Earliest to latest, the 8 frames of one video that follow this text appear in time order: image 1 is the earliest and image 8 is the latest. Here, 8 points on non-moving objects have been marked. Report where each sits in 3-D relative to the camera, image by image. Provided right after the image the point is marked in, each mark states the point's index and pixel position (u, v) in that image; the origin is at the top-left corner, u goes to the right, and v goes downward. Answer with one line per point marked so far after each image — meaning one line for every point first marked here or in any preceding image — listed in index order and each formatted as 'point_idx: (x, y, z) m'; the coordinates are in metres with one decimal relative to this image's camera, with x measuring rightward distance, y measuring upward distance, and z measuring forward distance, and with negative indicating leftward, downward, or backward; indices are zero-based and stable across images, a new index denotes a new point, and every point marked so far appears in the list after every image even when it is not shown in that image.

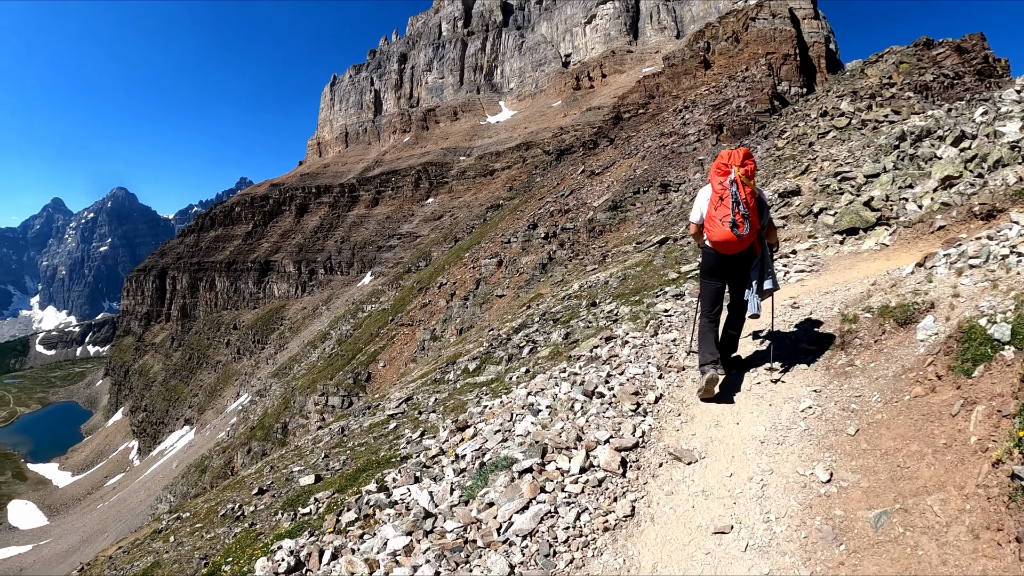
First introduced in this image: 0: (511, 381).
0: (0.0, -2.1, +16.1) m
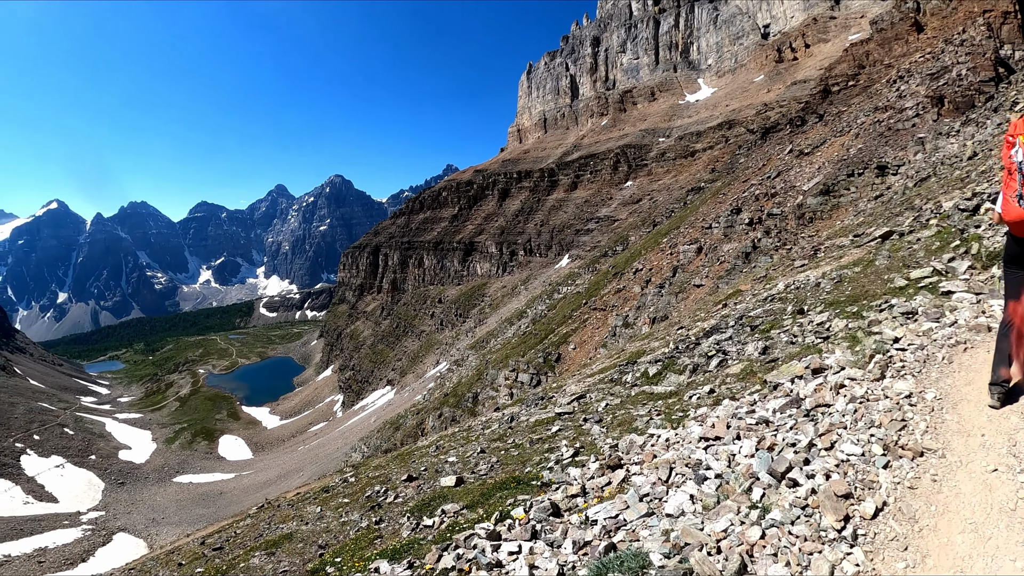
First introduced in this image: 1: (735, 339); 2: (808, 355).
0: (+3.4, -2.2, +14.2) m
1: (+5.3, -1.2, +17.7) m
2: (+4.7, -1.1, +11.7) m
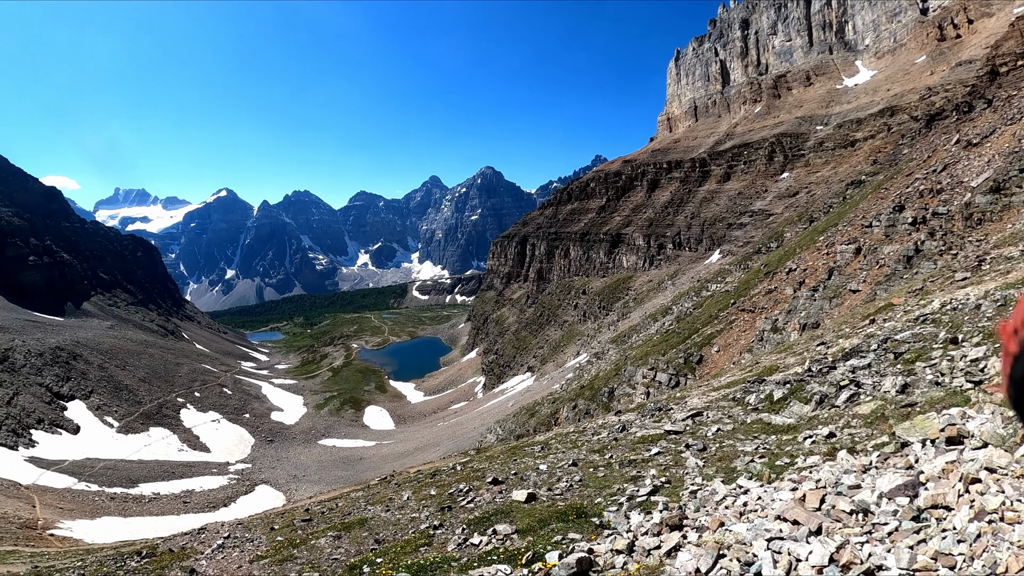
0: (+4.5, -2.6, +11.9) m
1: (+7.2, -1.6, +14.8) m
2: (+5.4, -1.5, +9.1) m
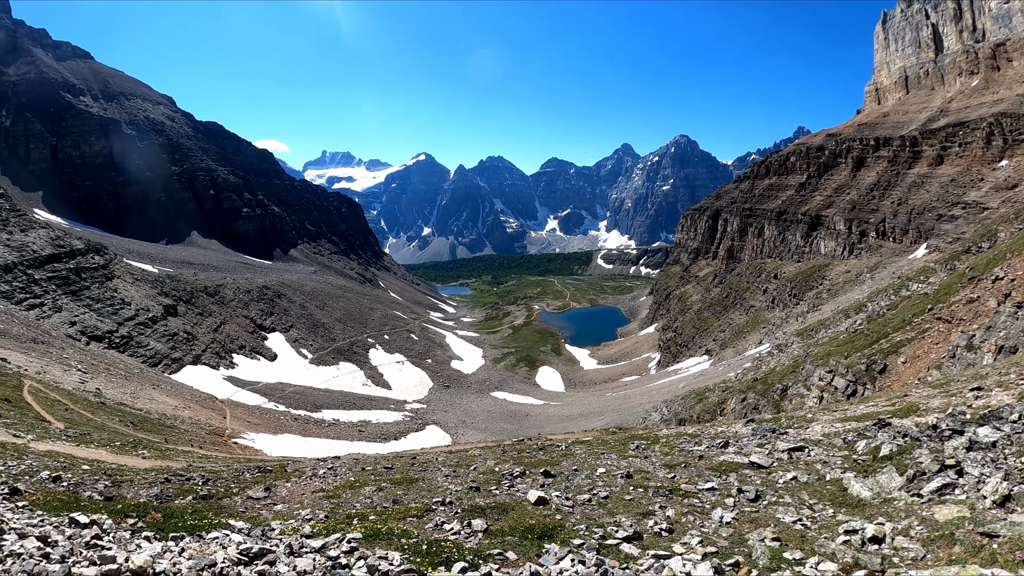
0: (+3.8, -3.2, +9.1) m
1: (+7.3, -2.4, +11.2) m
2: (+4.1, -2.3, +6.1) m
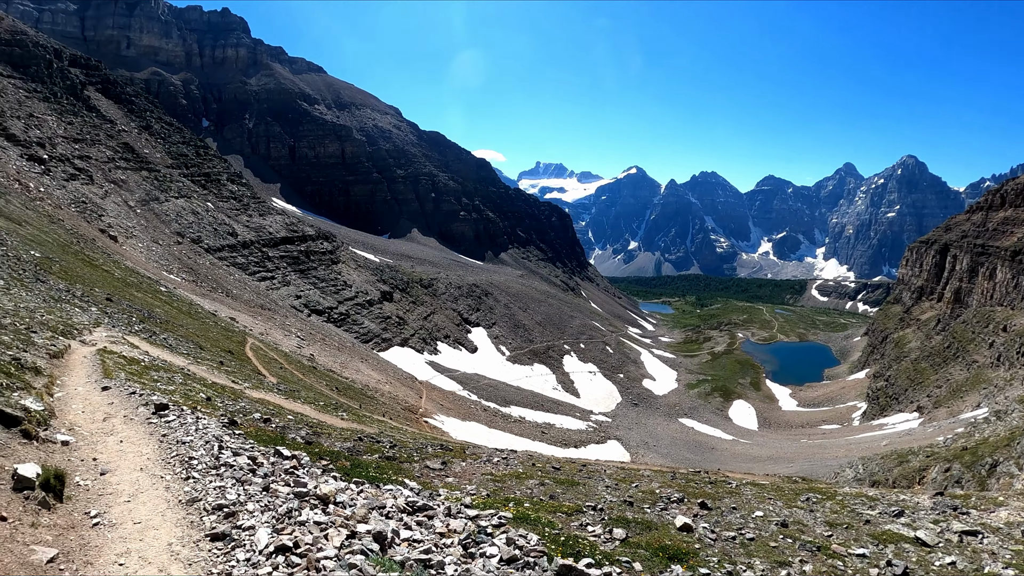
0: (+4.6, -3.9, +8.3) m
1: (+8.6, -3.6, +9.4) m
2: (+4.1, -3.0, +5.4) m
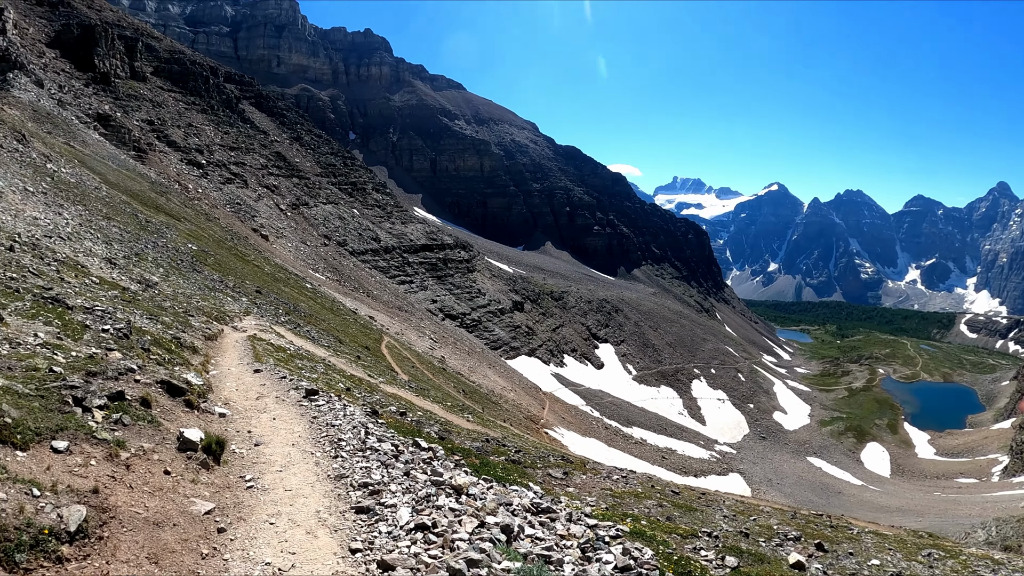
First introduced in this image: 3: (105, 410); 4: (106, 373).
0: (+5.9, -4.3, +7.9) m
1: (+9.9, -4.3, +8.5) m
2: (+5.1, -3.2, +5.1) m
3: (-5.6, -1.8, +10.7) m
4: (-6.4, -1.5, +12.2) m
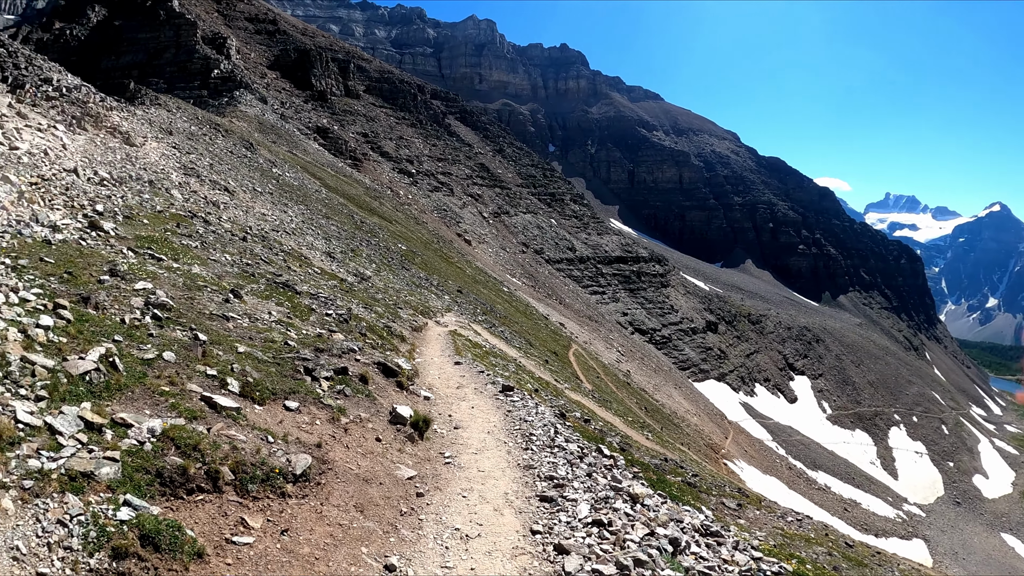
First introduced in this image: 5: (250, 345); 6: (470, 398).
0: (+7.5, -4.8, +6.5) m
1: (+11.6, -5.1, +6.1) m
2: (+6.2, -3.5, +3.9) m
3: (-2.9, -1.5, +11.8) m
4: (-3.3, -1.1, +13.4) m
5: (-4.1, -0.9, +11.5) m
6: (-1.1, -2.4, +15.9) m
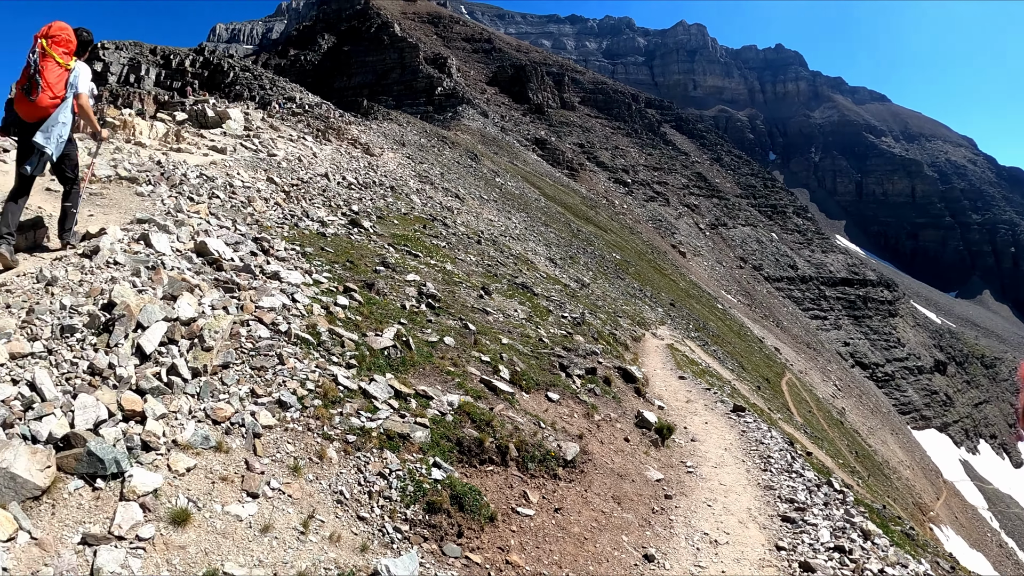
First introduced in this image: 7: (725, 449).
0: (+9.4, -5.3, +4.3) m
1: (+13.2, -5.8, +2.9) m
2: (+7.6, -3.8, +2.3) m
3: (+1.1, -1.5, +12.3) m
4: (+1.2, -1.2, +14.0) m
5: (-0.1, -0.8, +12.4) m
6: (+3.9, -2.6, +15.8) m
7: (+3.6, -2.8, +13.3) m
